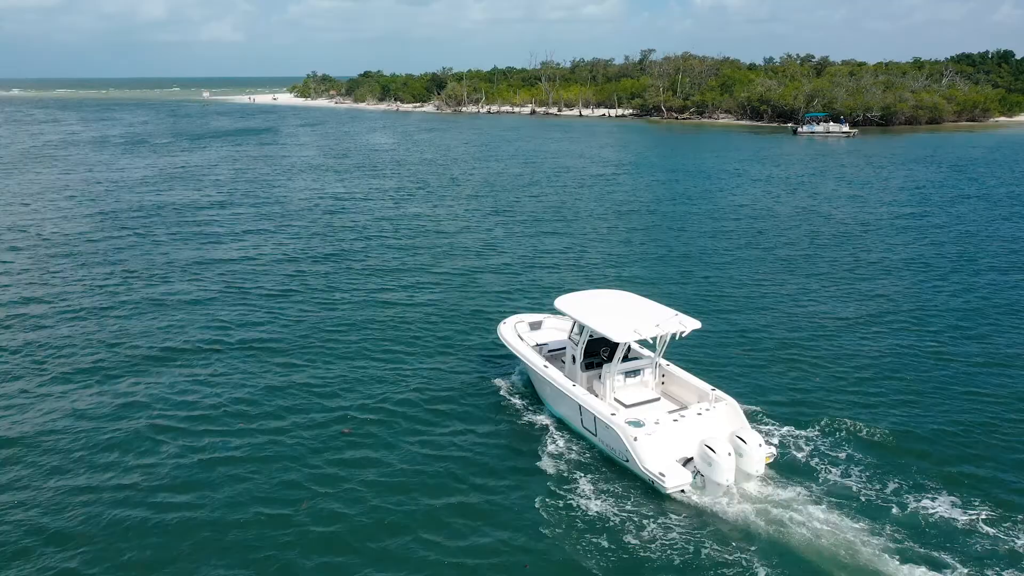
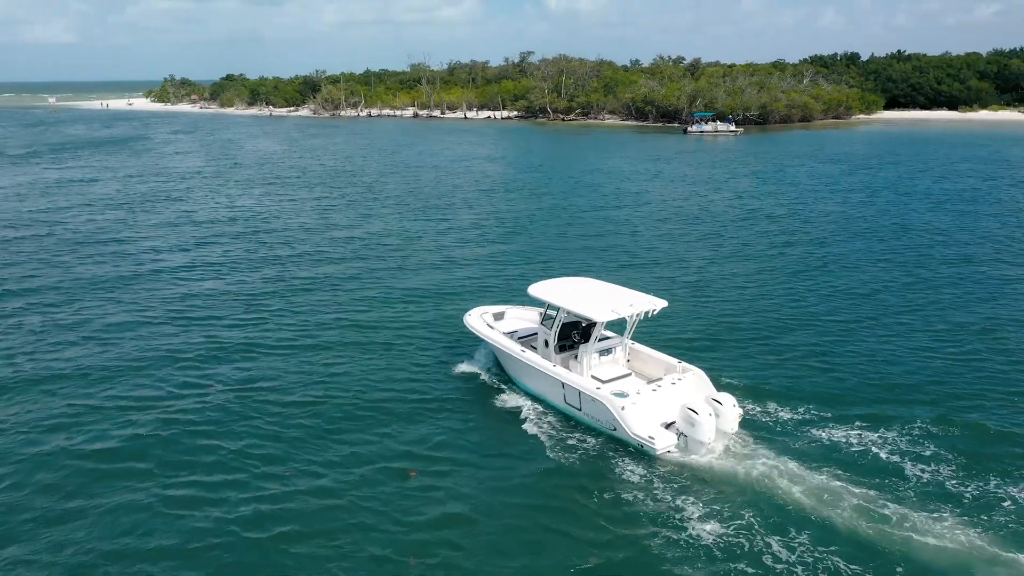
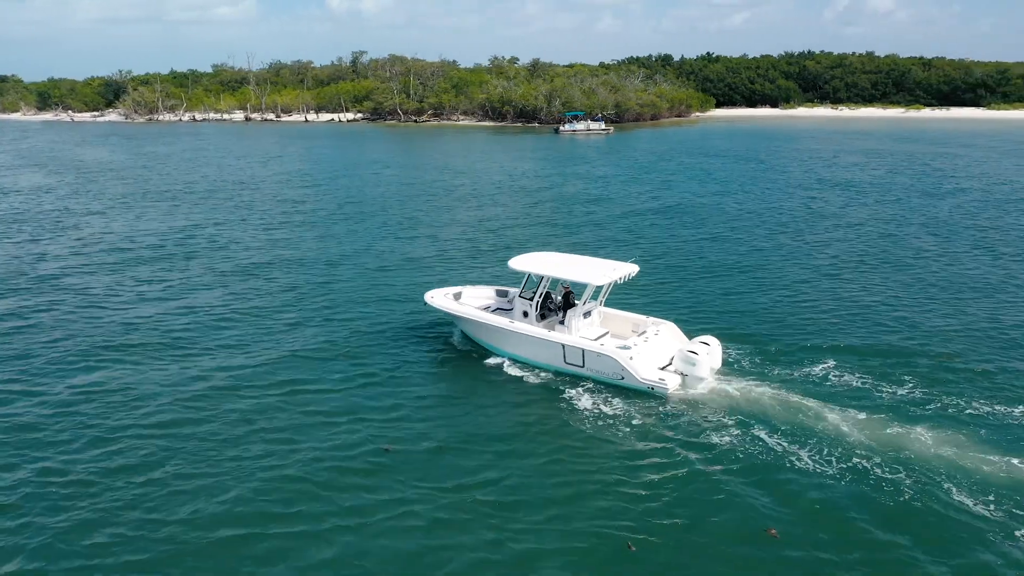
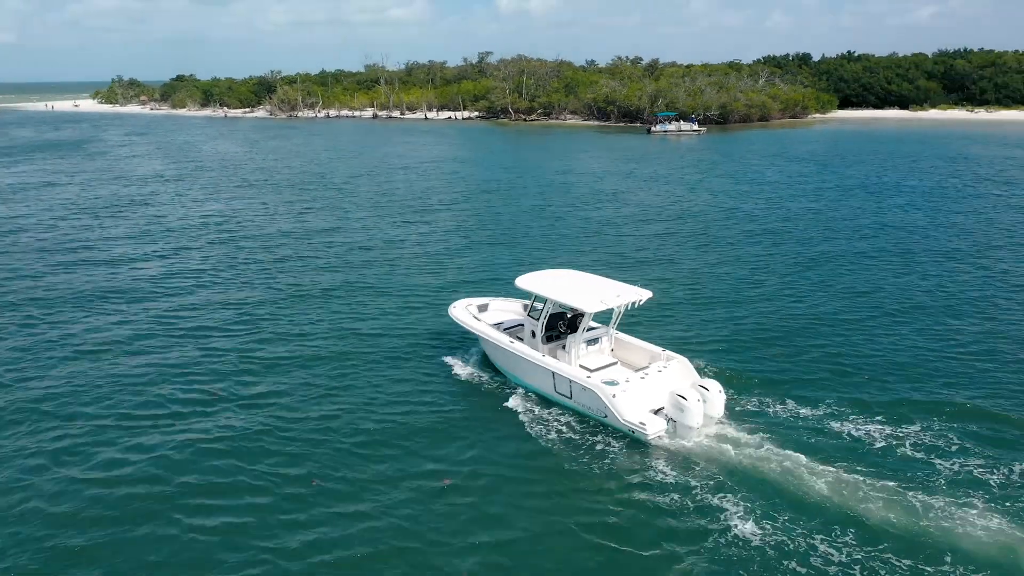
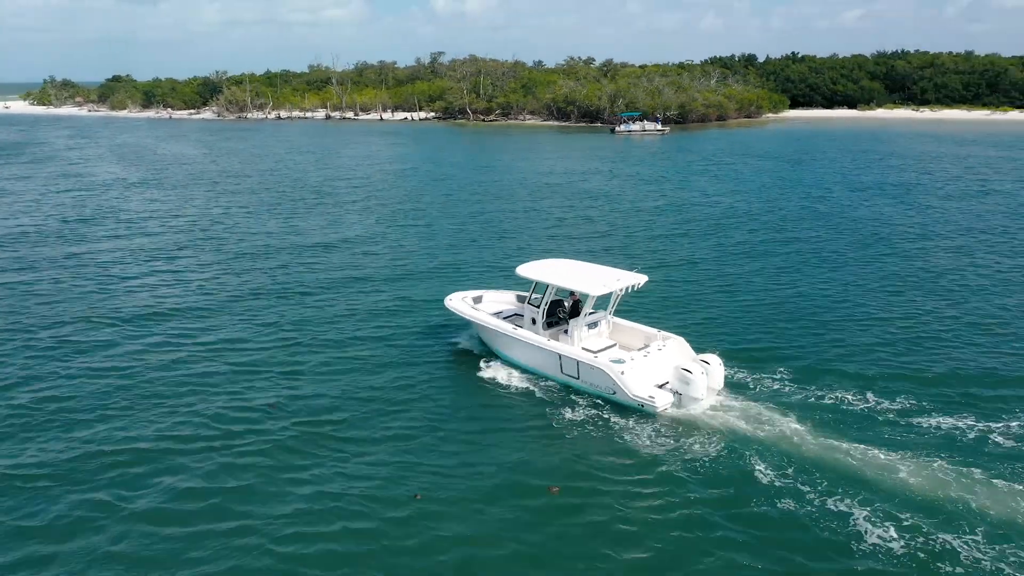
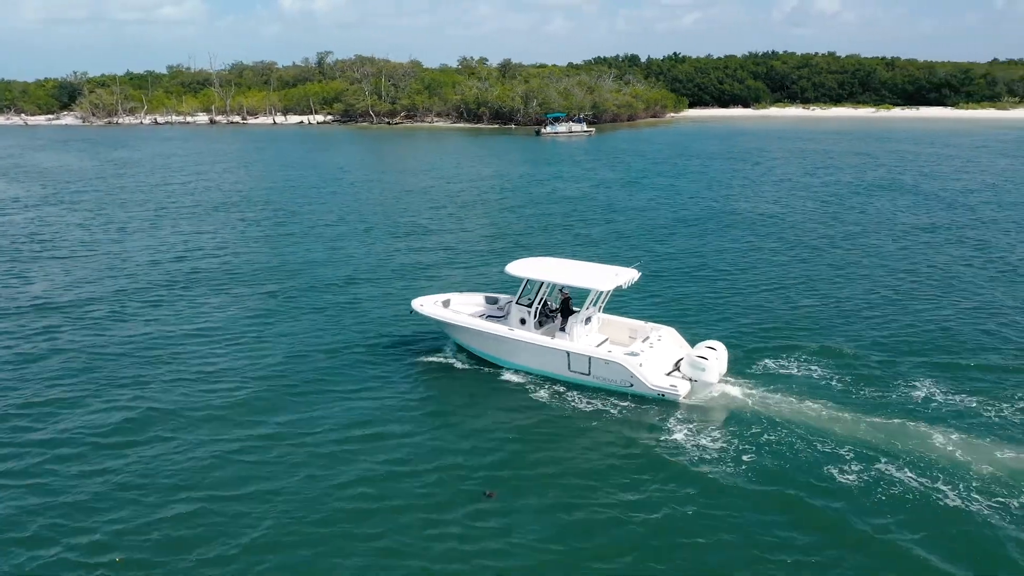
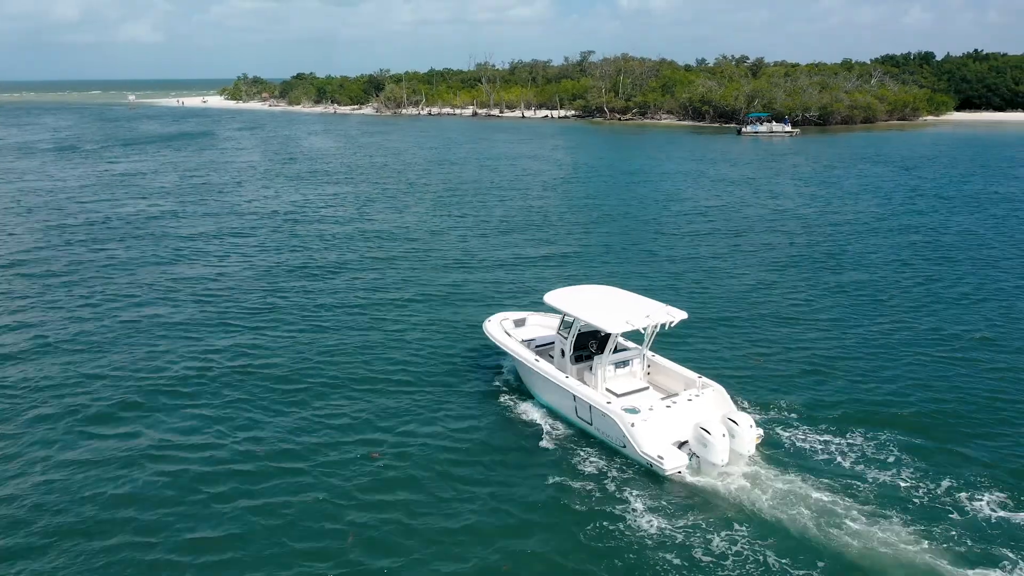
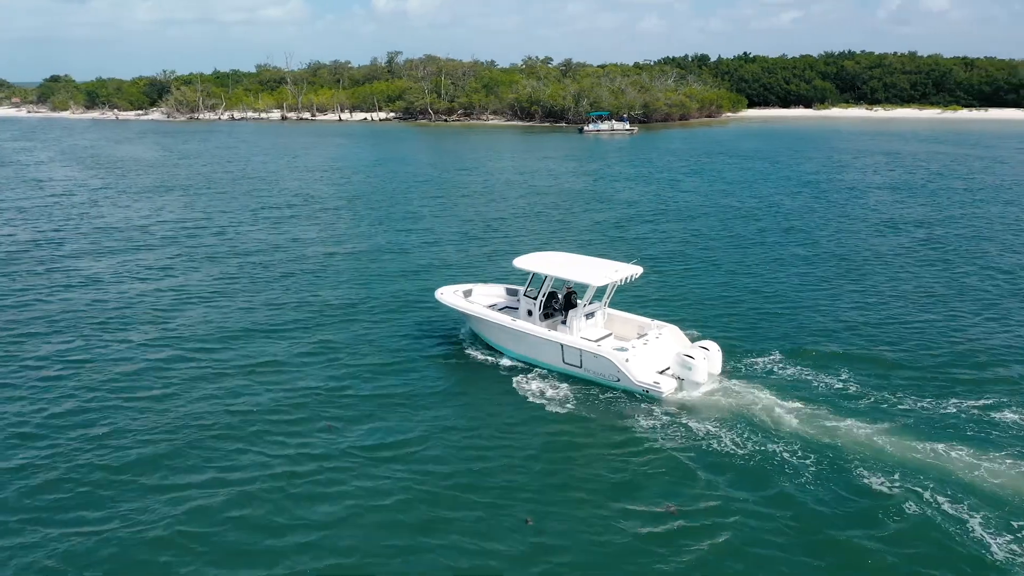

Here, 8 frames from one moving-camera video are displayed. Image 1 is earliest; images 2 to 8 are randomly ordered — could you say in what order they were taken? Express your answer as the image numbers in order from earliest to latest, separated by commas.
7, 2, 4, 5, 8, 3, 6
